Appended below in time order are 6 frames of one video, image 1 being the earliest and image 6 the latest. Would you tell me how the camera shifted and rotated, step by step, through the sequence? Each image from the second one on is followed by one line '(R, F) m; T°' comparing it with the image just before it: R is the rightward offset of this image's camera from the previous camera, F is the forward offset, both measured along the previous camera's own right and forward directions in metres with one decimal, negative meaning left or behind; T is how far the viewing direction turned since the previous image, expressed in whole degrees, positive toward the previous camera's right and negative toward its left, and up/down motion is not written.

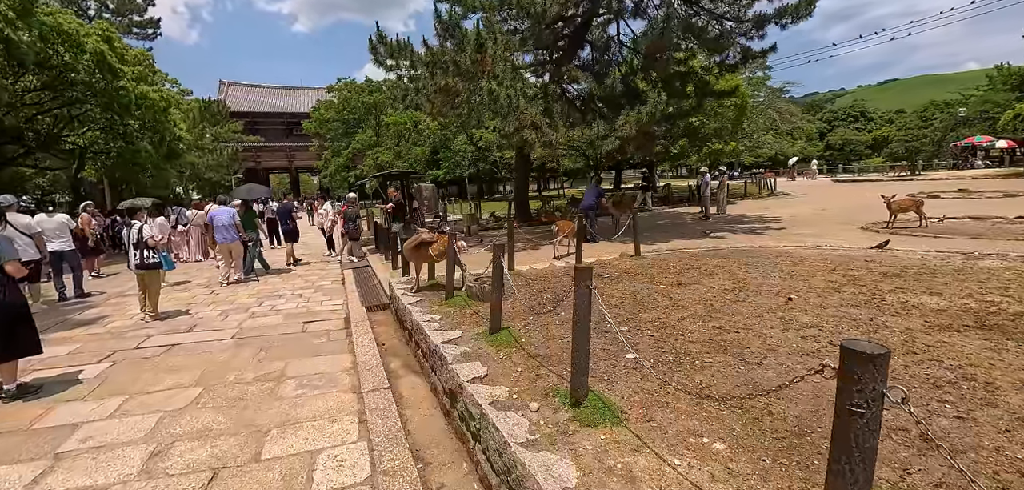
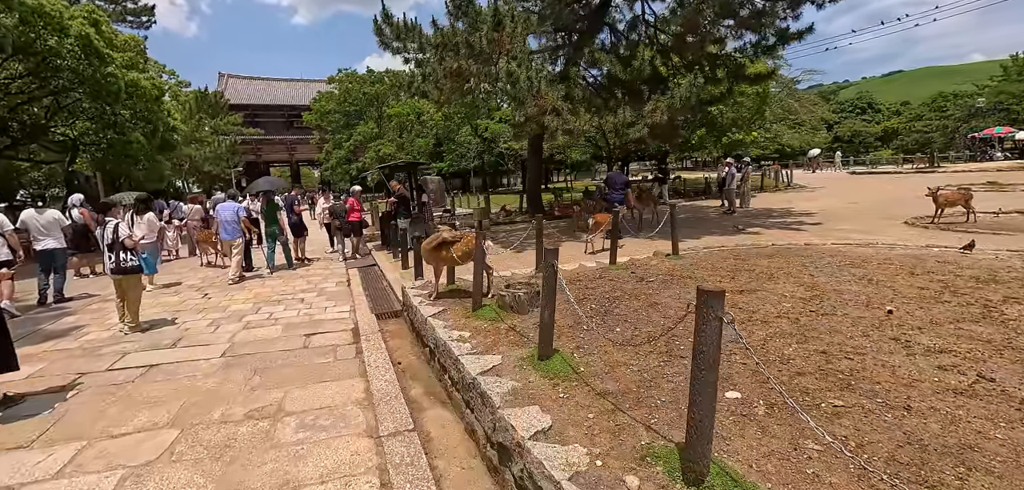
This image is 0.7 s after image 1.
(-0.4, +0.9) m; 0°
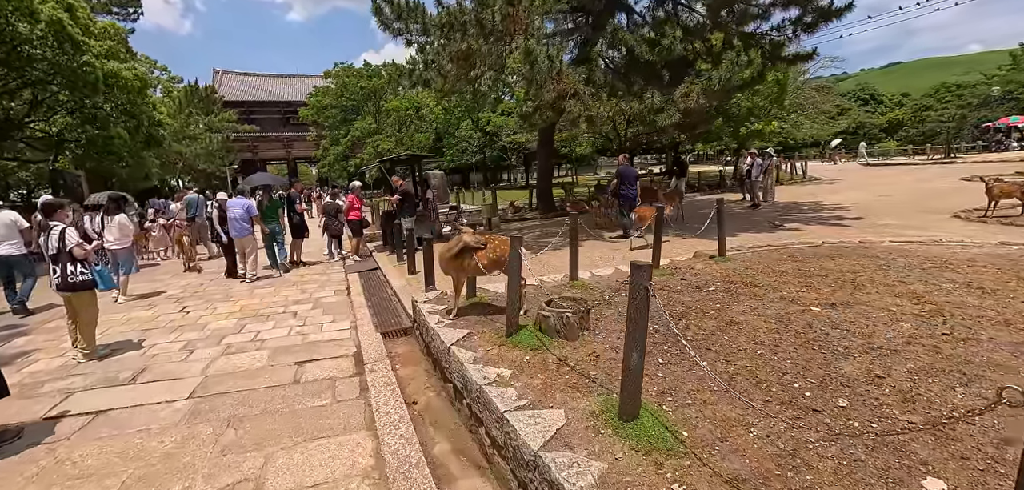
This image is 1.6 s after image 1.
(-0.4, +1.1) m; 0°
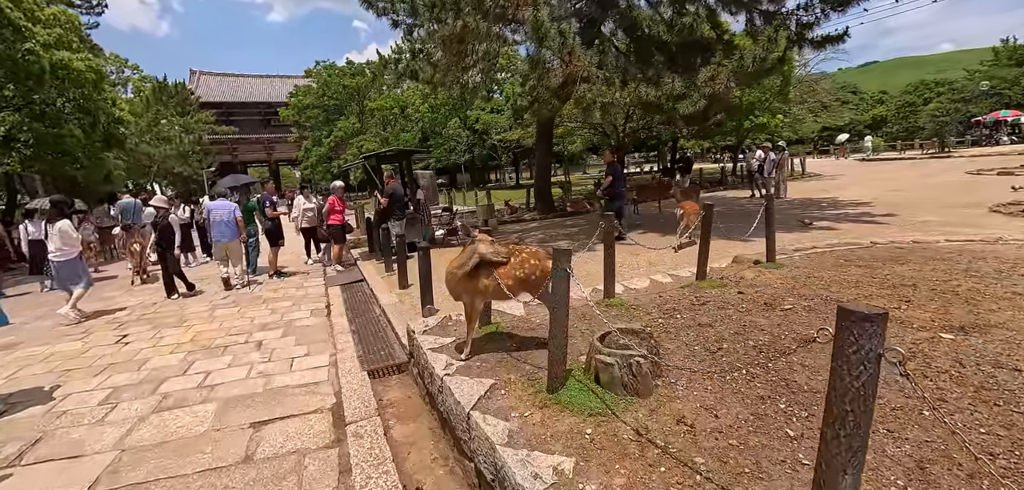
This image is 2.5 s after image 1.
(-0.3, +1.2) m; +2°
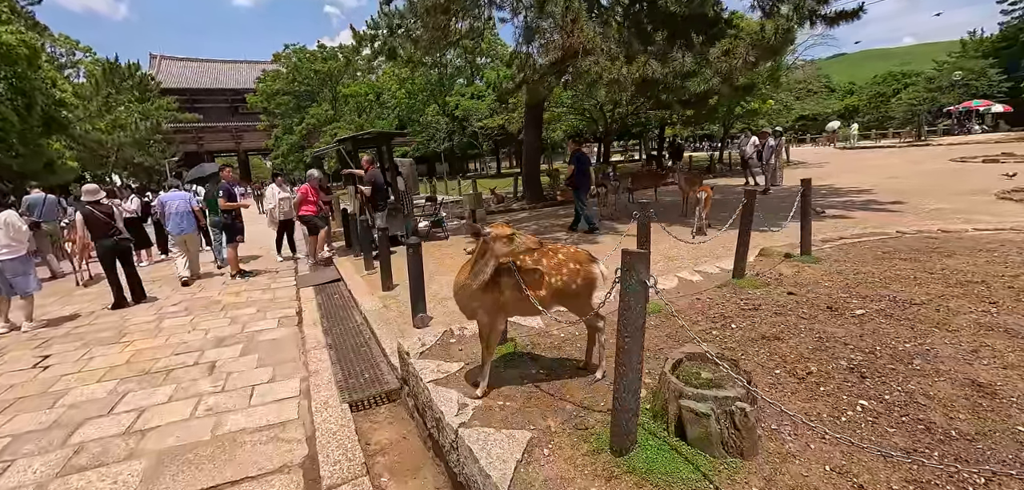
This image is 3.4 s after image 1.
(-0.3, +0.9) m; +3°
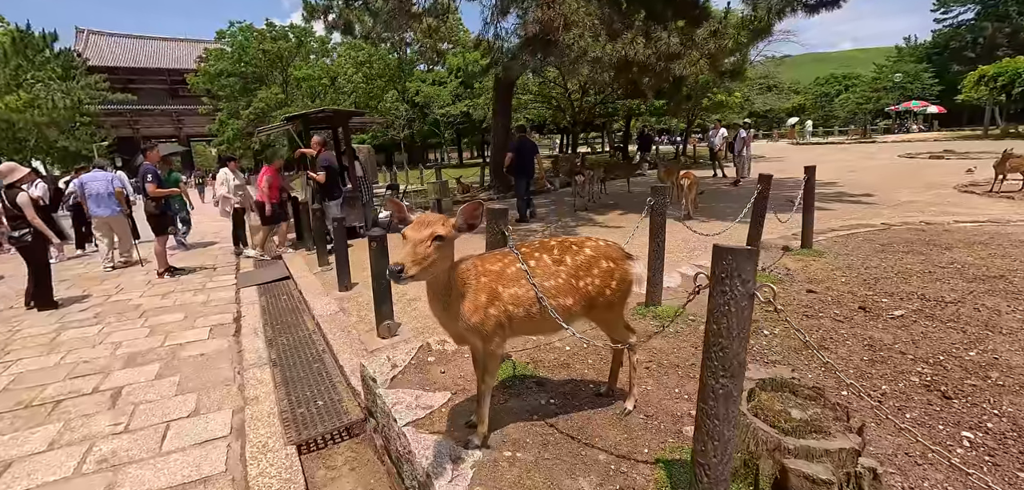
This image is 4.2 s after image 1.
(-0.2, +0.7) m; +5°
